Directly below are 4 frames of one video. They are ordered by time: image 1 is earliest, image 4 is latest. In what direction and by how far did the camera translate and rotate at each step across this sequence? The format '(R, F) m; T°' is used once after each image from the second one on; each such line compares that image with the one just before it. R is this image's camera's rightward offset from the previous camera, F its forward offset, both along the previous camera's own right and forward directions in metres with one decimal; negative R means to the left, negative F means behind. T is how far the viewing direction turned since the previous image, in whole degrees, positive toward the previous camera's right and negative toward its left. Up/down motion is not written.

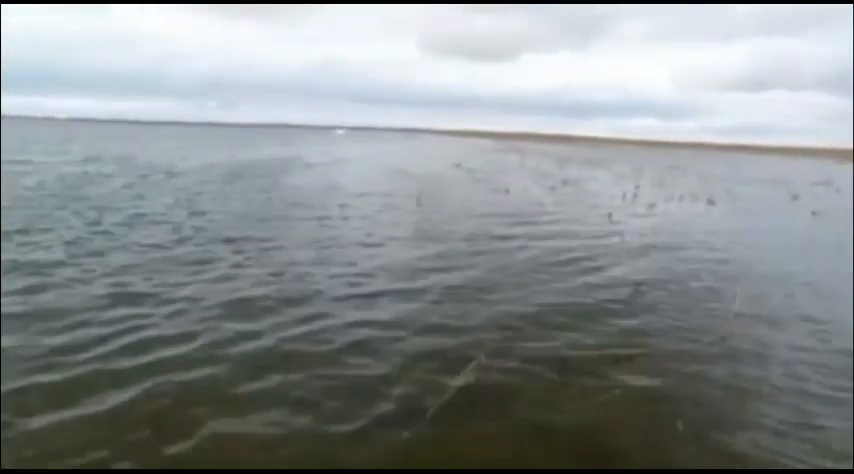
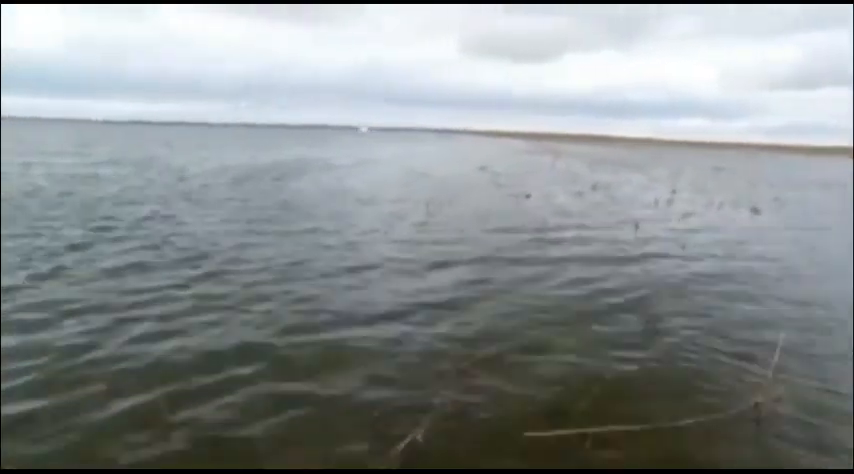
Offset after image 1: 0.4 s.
(+0.8, +1.5) m; -4°
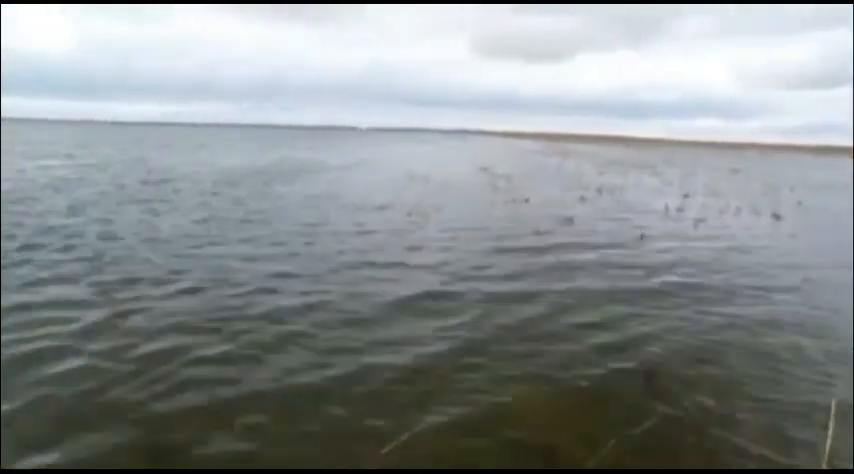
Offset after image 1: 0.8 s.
(+0.7, +1.5) m; -1°
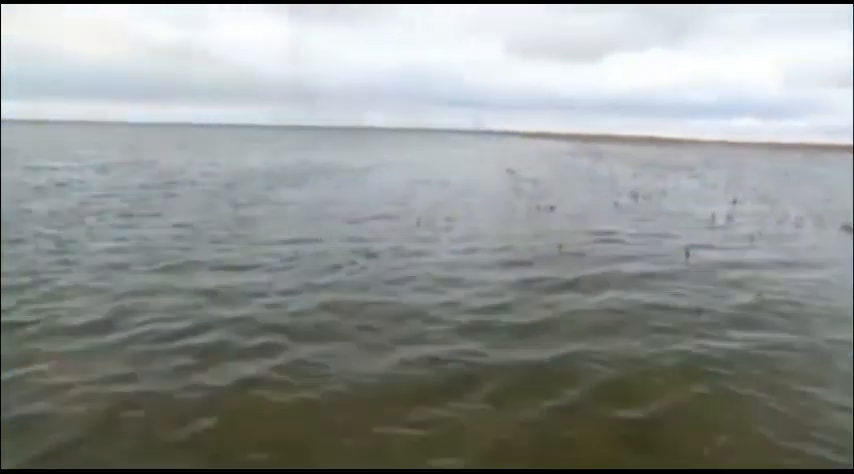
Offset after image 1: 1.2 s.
(+0.4, +1.8) m; -3°
